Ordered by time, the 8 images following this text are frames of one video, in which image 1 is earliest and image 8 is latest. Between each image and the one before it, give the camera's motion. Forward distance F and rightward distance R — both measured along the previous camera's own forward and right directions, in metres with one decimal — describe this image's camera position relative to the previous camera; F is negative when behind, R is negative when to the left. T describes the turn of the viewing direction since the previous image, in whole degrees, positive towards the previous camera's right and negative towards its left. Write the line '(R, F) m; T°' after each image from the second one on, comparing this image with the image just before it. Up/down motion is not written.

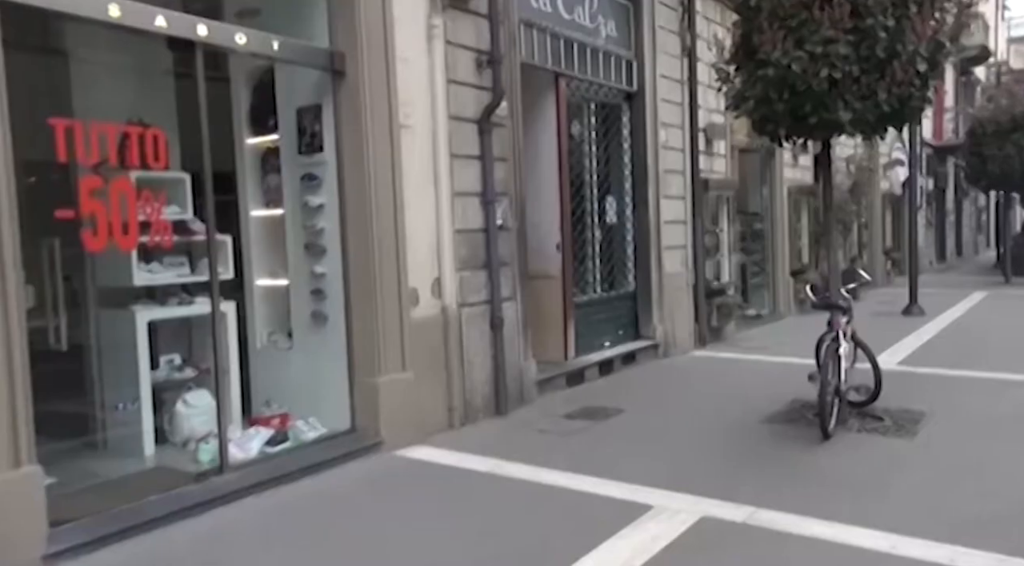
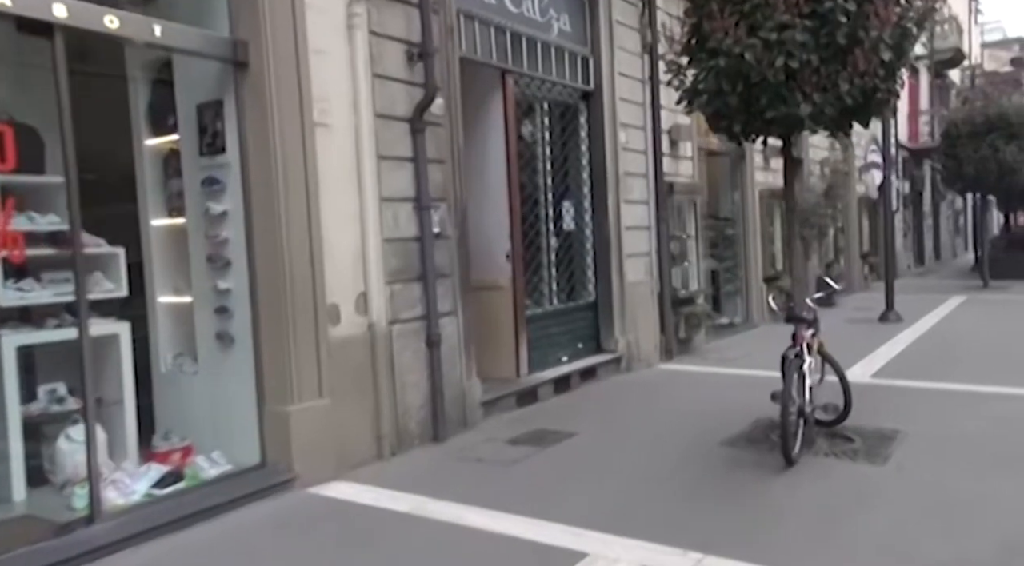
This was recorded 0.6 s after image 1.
(+0.3, +0.6) m; +1°
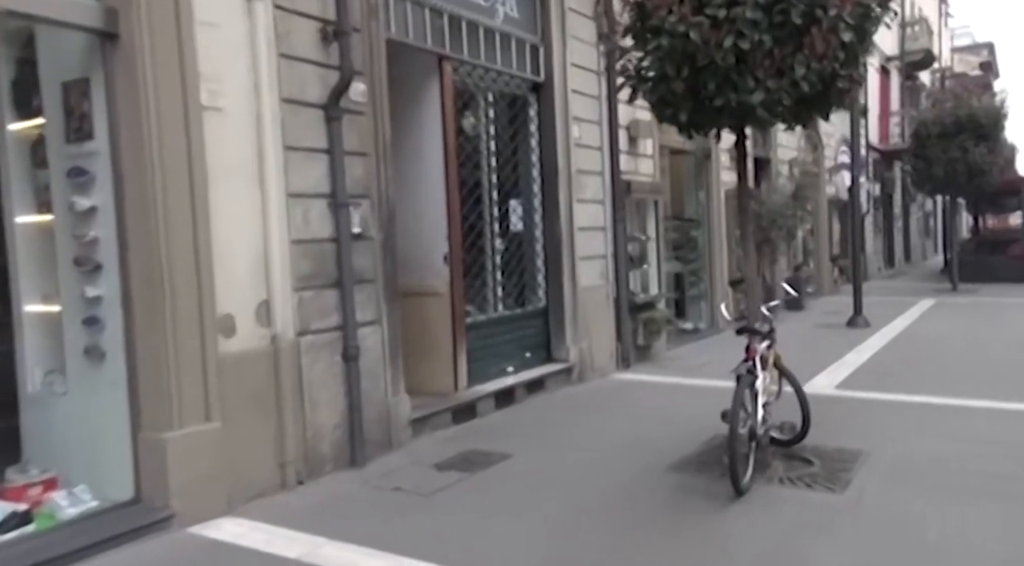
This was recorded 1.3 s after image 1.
(+0.3, +0.7) m; +2°
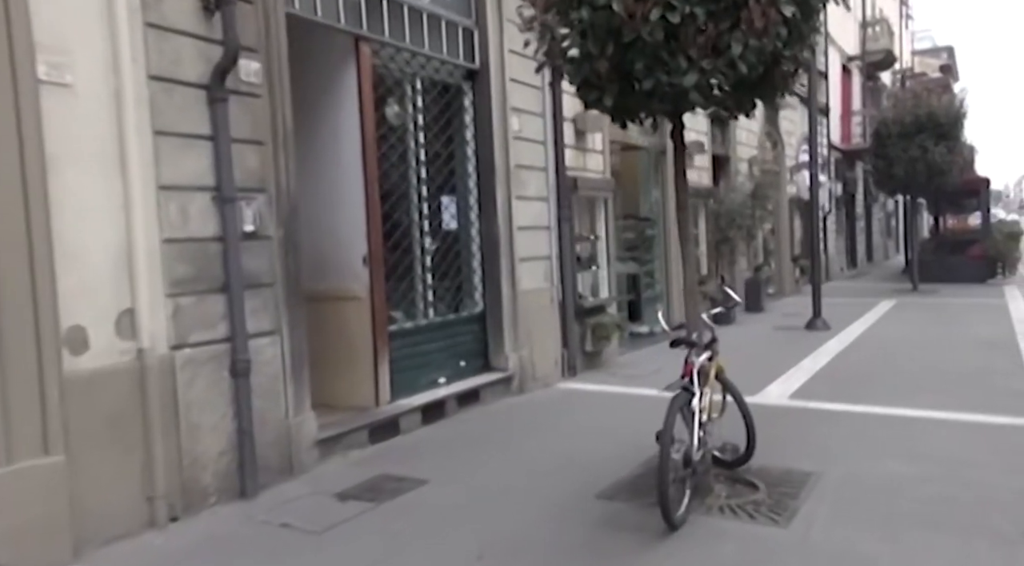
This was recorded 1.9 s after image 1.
(+0.3, +0.7) m; +2°
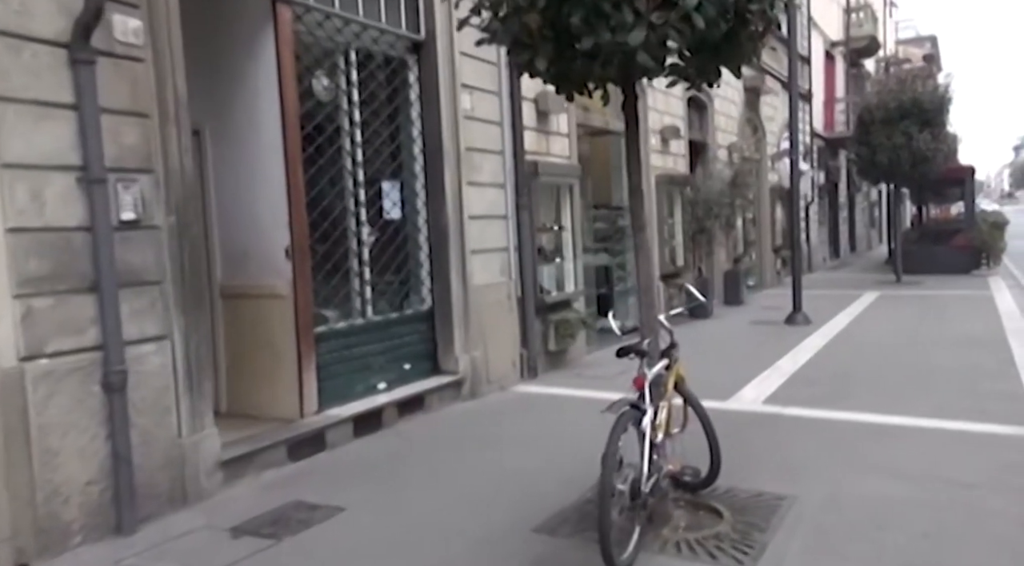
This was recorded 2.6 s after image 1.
(+0.3, +0.8) m; +1°
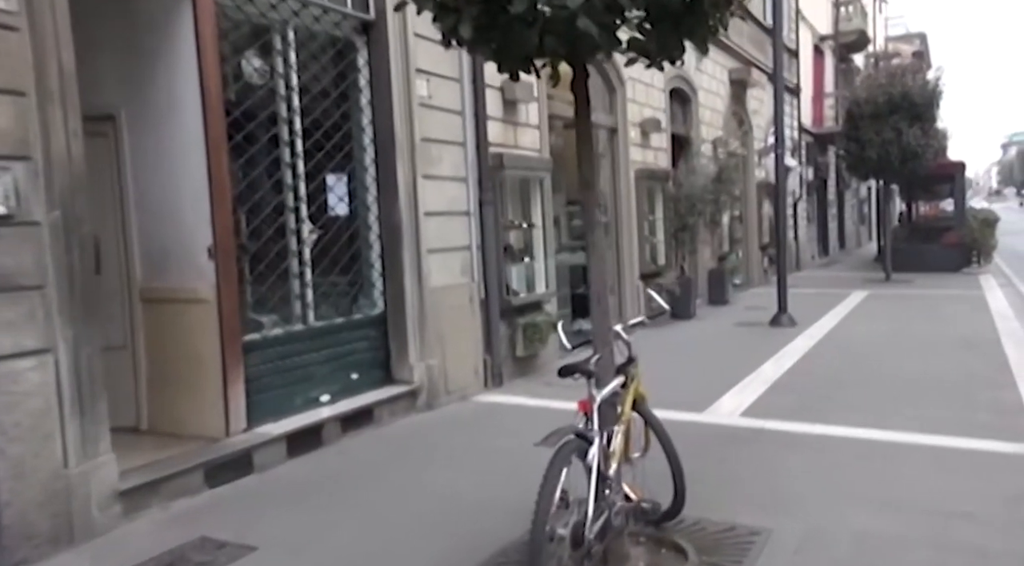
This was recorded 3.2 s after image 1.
(+0.3, +0.6) m; +1°
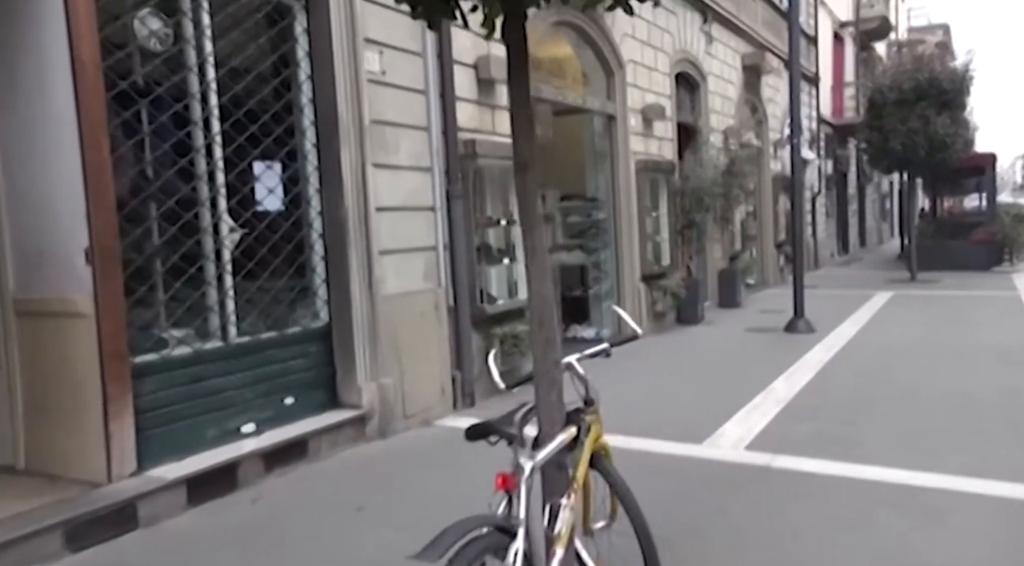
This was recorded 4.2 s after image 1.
(+0.4, +1.1) m; -1°
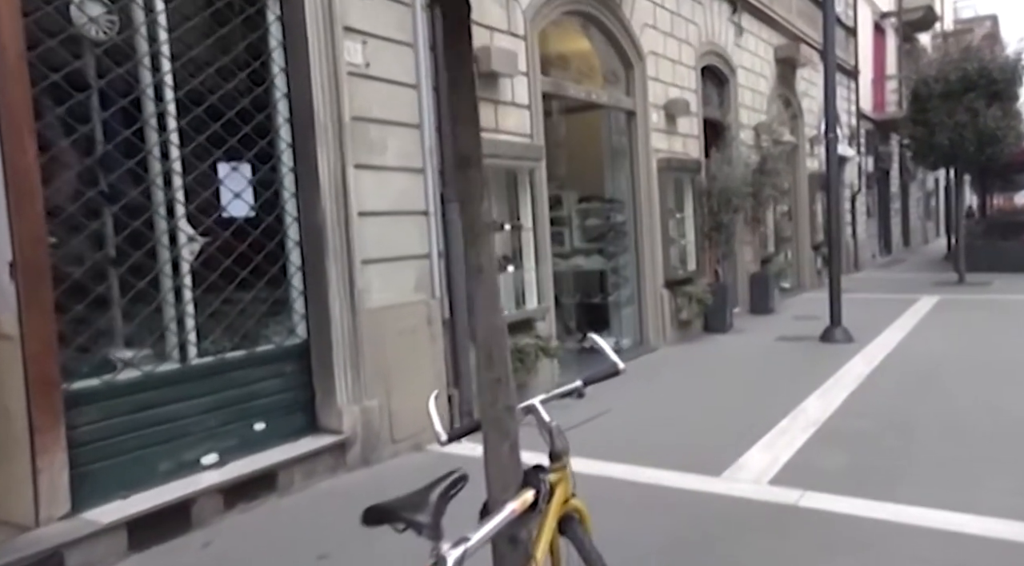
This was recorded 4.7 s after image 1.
(+0.3, +0.6) m; -2°
